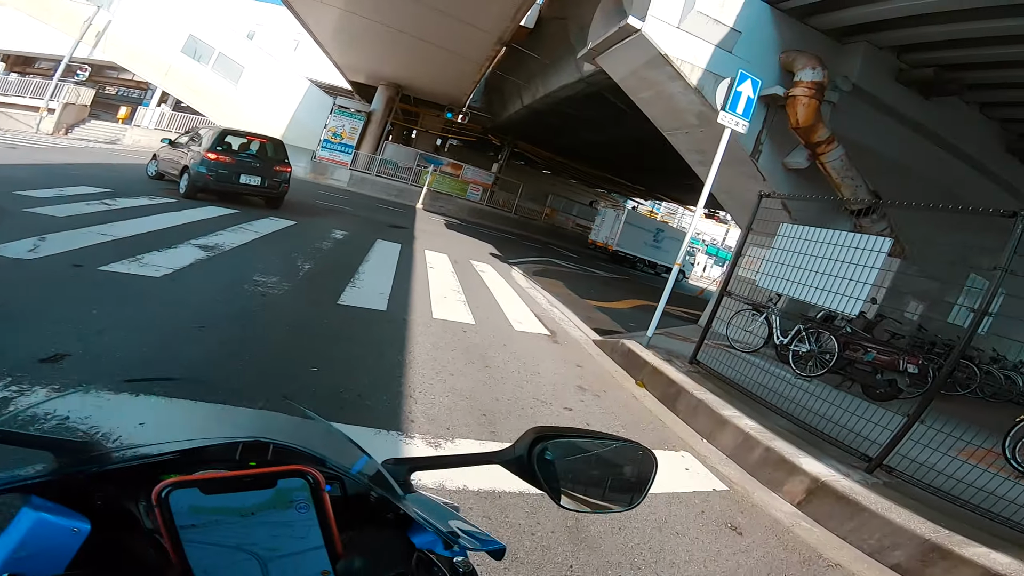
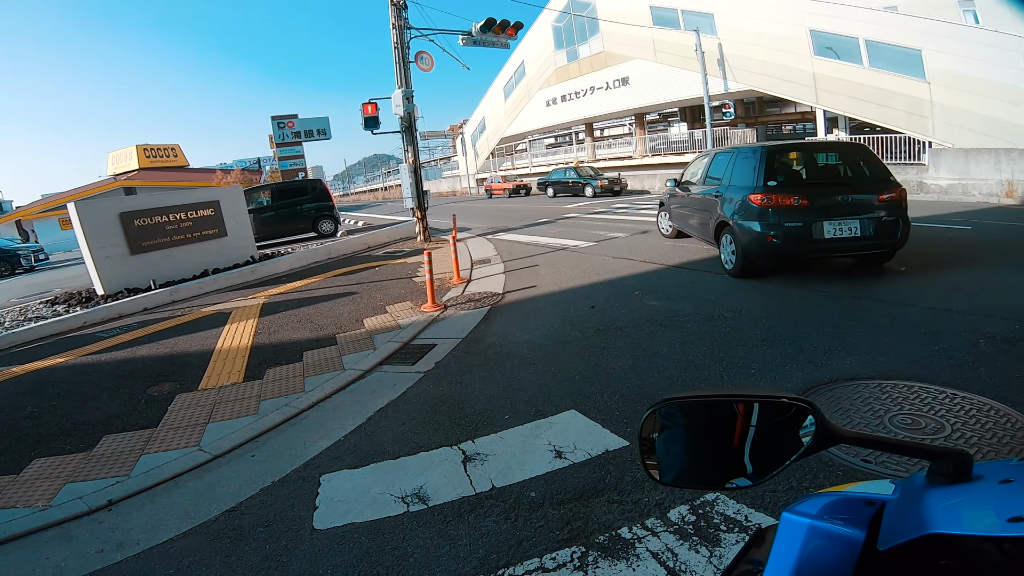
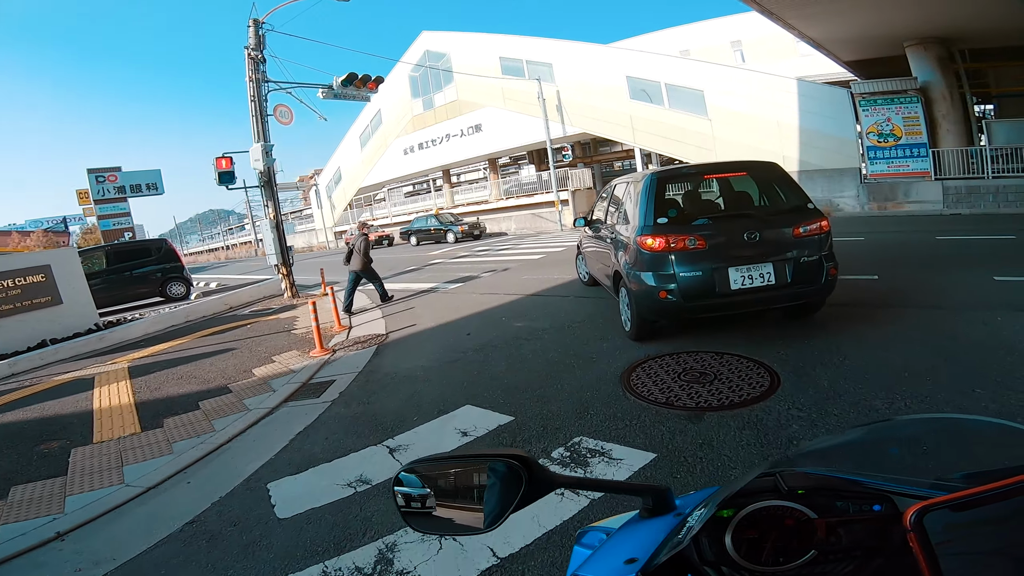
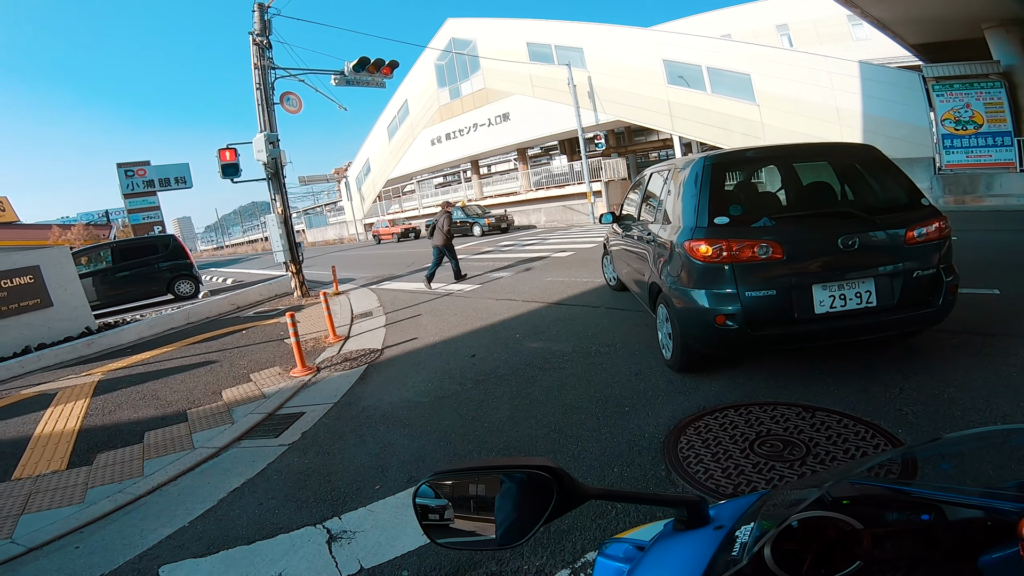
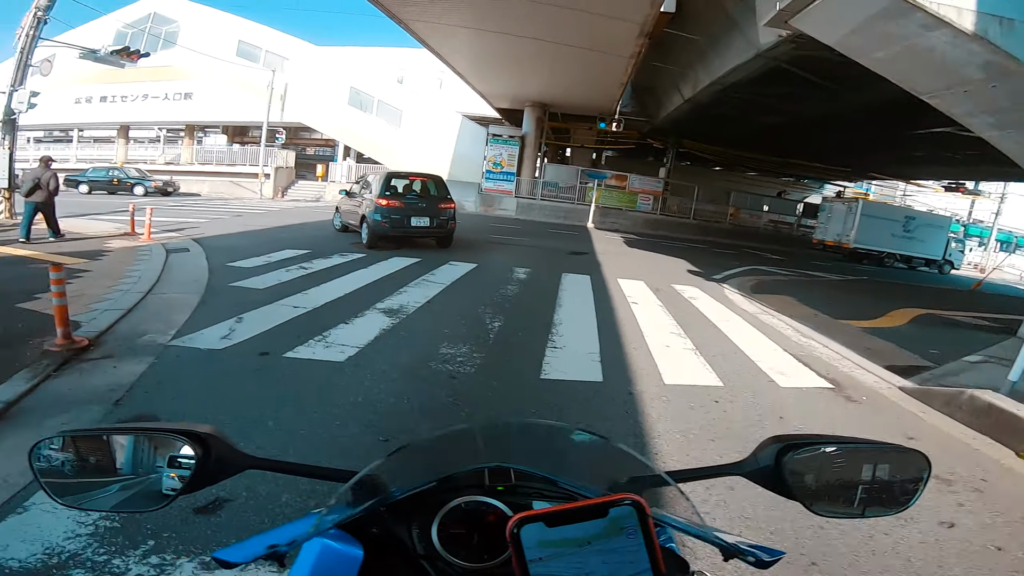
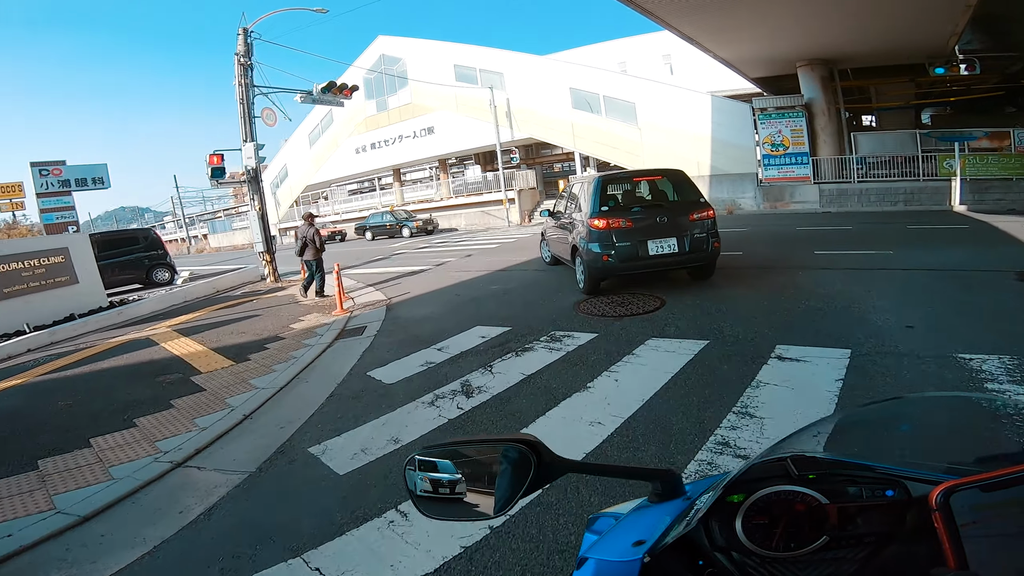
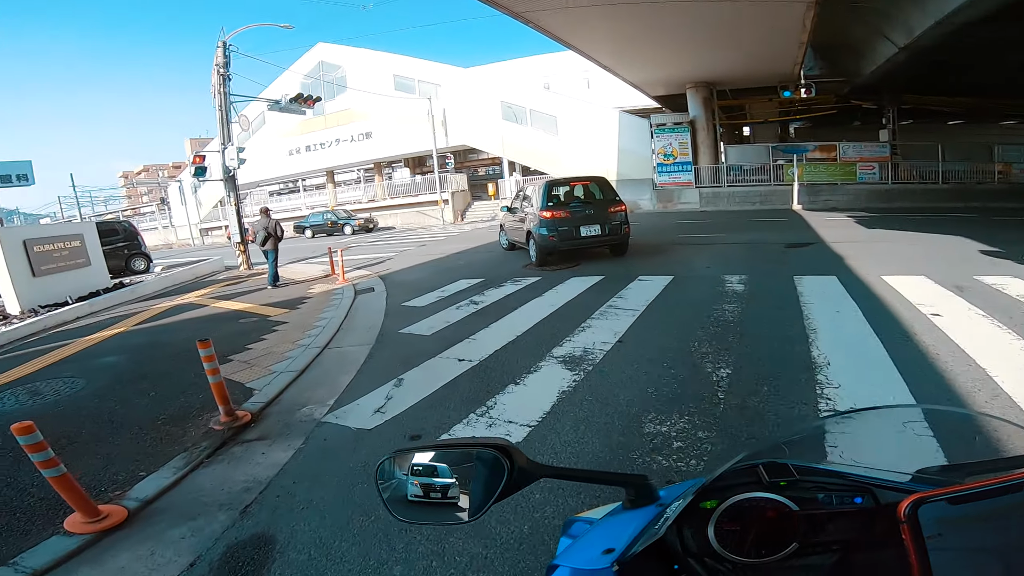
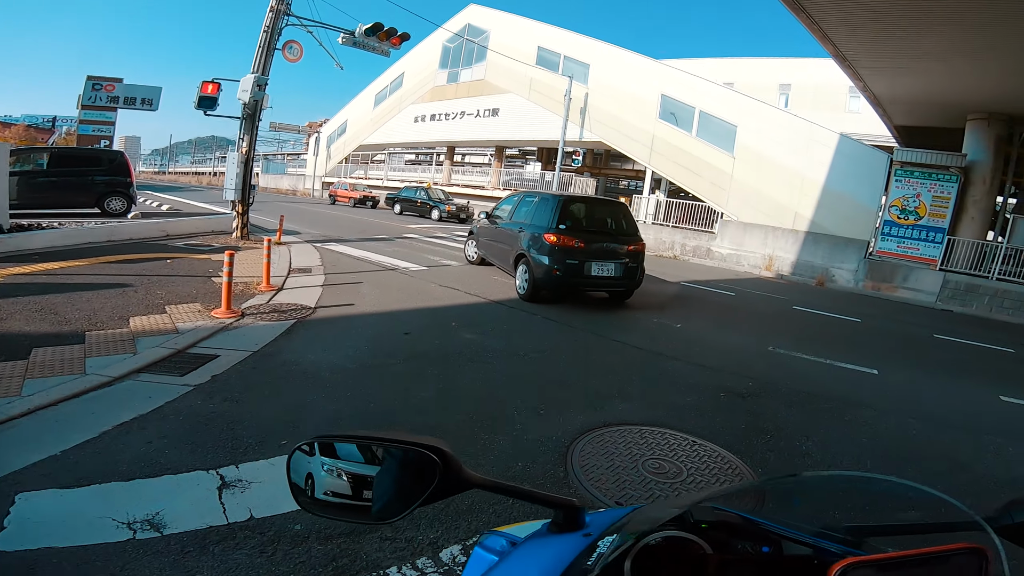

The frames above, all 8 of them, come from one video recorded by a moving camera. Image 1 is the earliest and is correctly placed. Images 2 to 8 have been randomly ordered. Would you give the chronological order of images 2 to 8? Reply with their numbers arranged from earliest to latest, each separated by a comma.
5, 7, 6, 3, 4, 2, 8
